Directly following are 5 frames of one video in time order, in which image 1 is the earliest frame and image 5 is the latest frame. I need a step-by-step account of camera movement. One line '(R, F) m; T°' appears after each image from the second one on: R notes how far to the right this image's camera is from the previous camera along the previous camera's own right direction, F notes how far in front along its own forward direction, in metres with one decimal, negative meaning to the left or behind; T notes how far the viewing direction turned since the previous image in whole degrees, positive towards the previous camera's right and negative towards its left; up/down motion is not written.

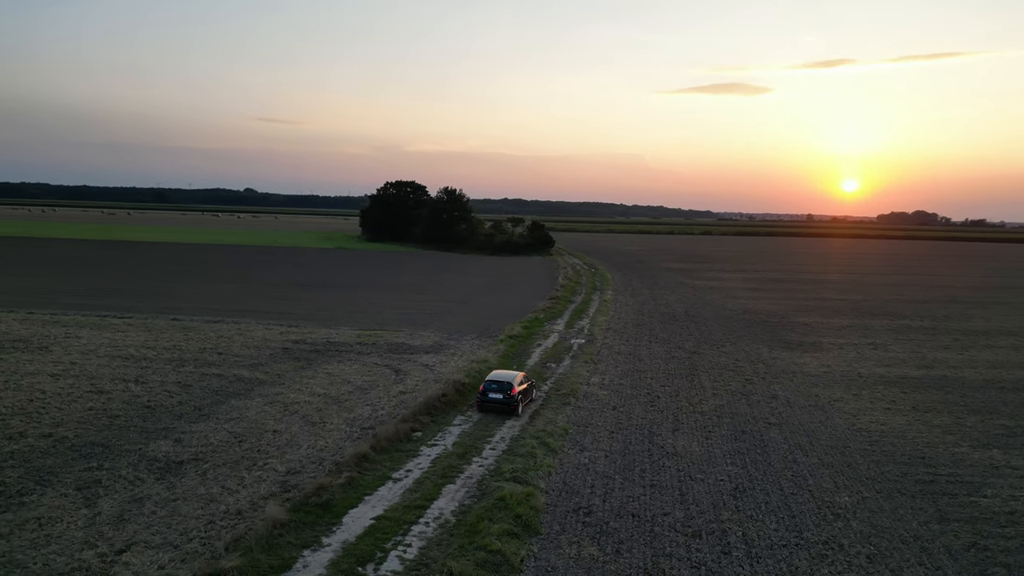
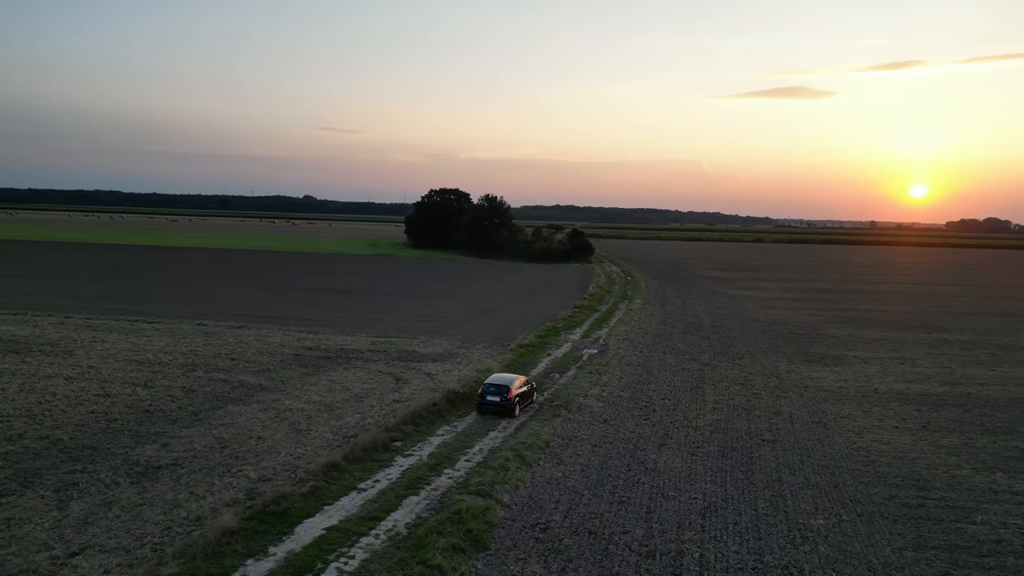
(+1.7, 0.0) m; -4°
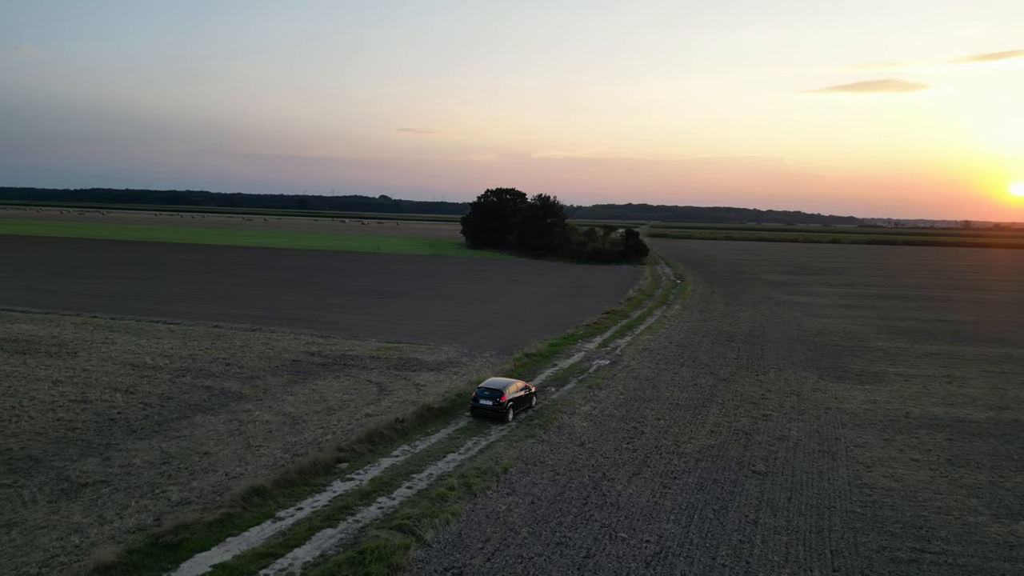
(+2.6, +1.4) m; -5°
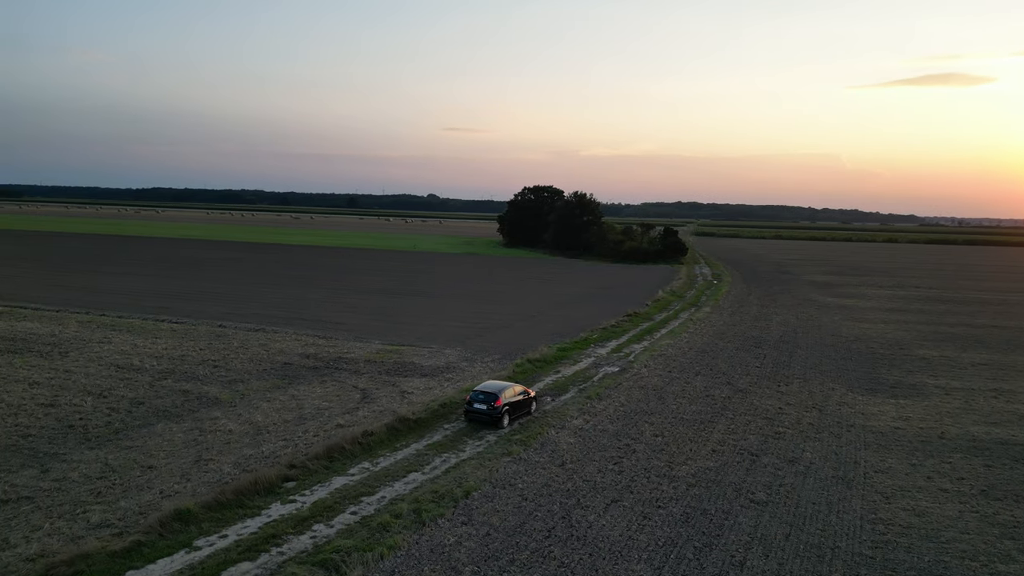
(+1.8, +1.7) m; -4°
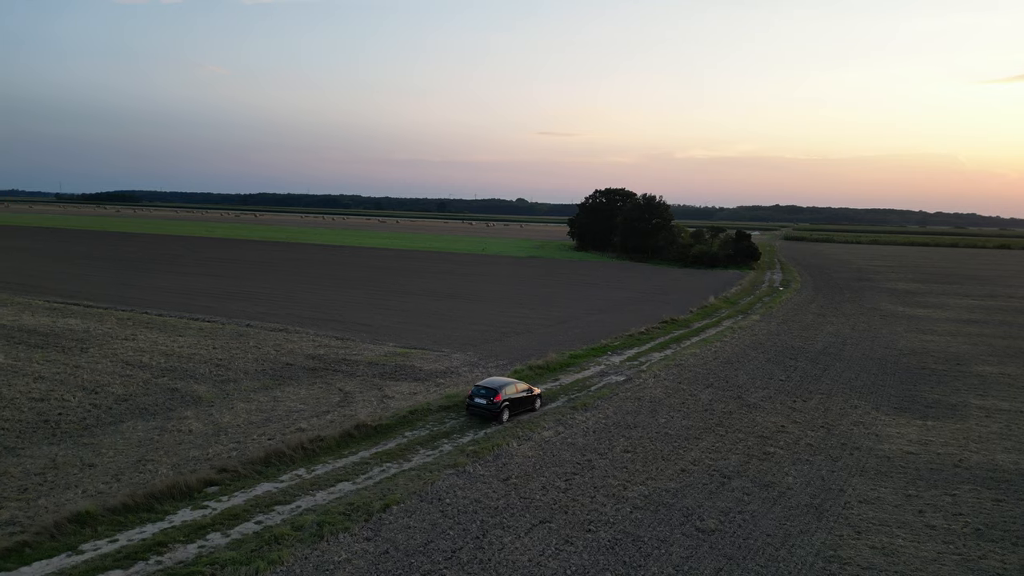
(+3.4, +0.9) m; -7°
